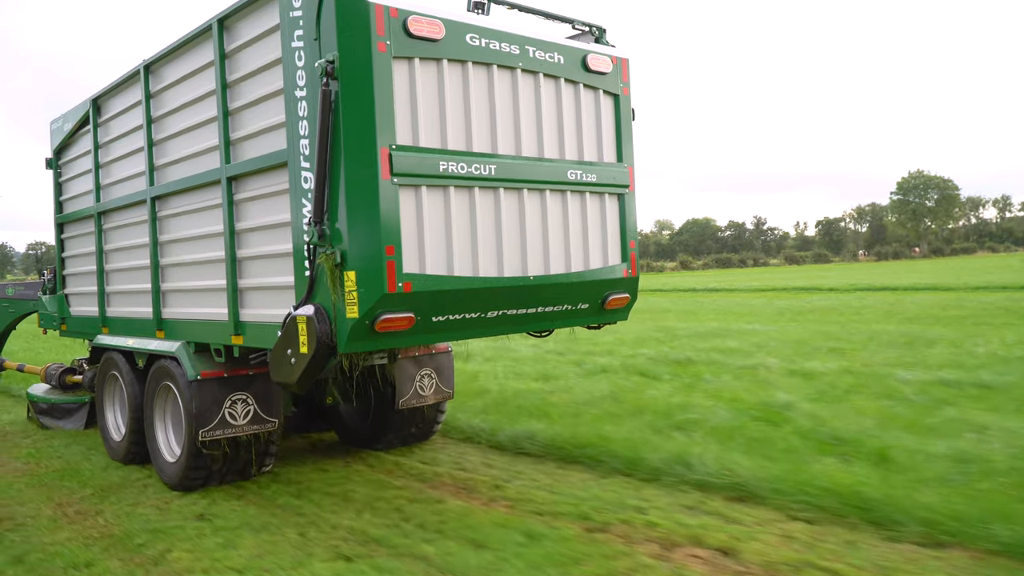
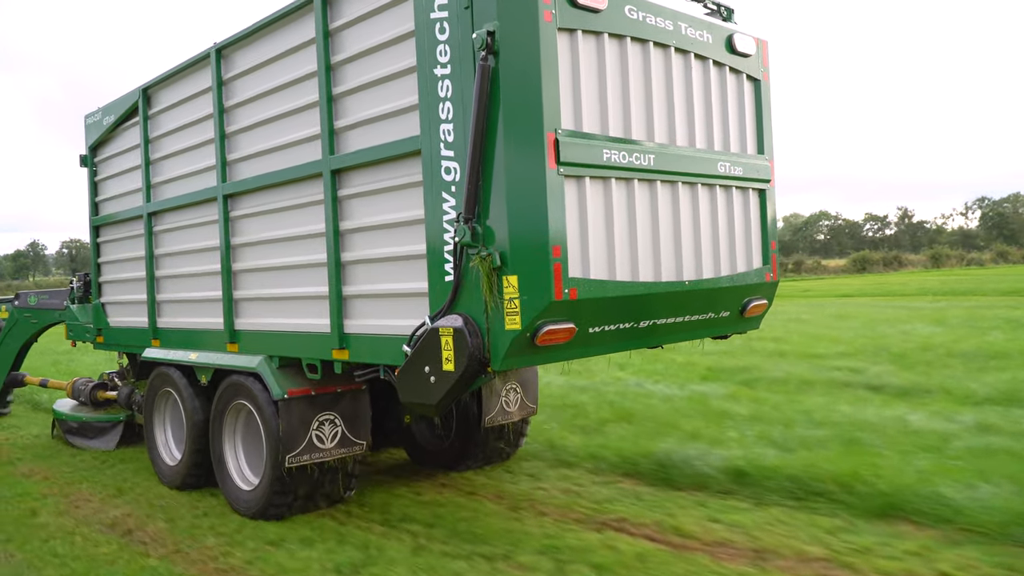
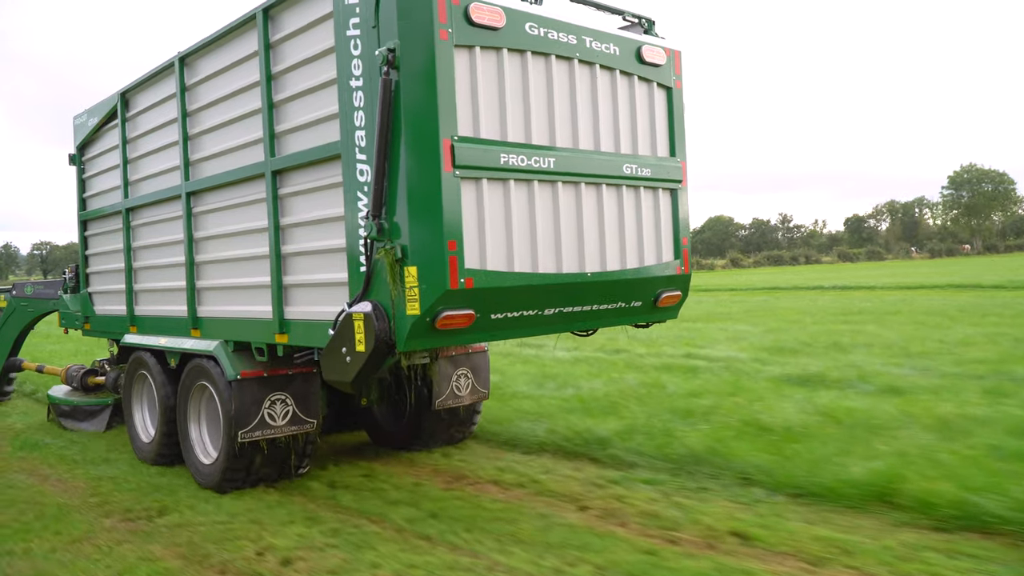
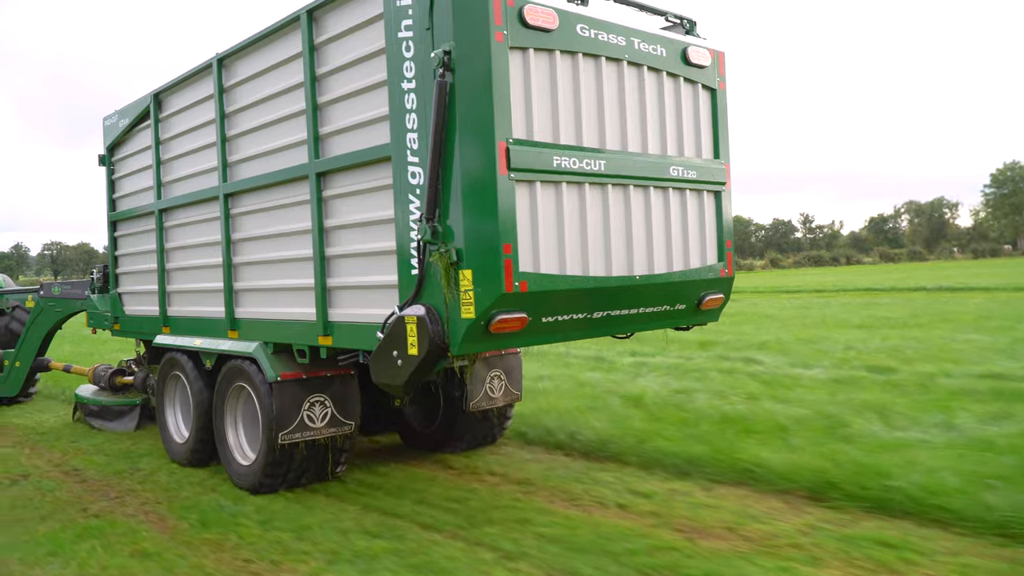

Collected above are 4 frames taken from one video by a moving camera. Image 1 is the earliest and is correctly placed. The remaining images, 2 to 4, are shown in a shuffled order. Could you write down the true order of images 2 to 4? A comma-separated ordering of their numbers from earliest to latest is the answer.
3, 4, 2
